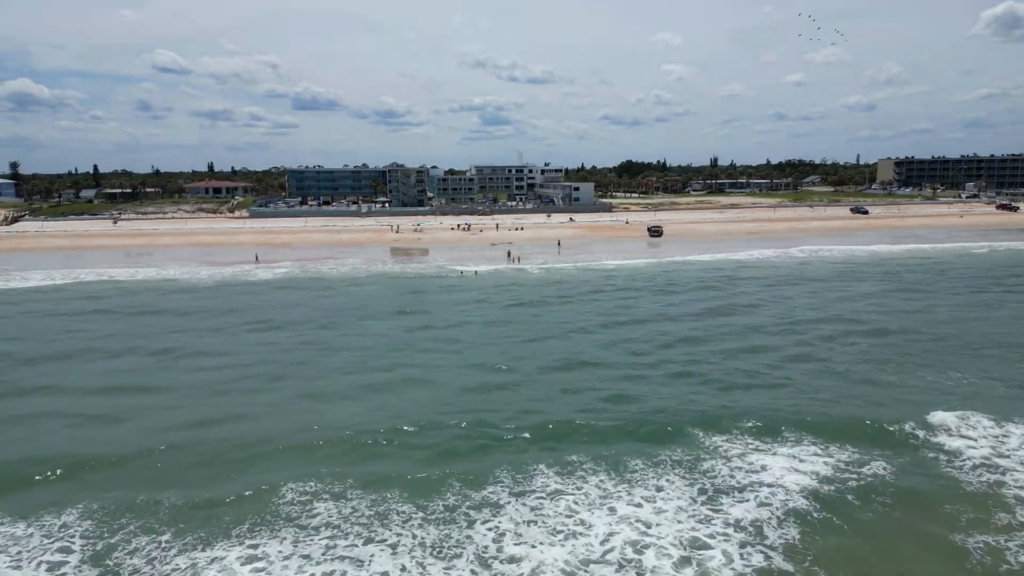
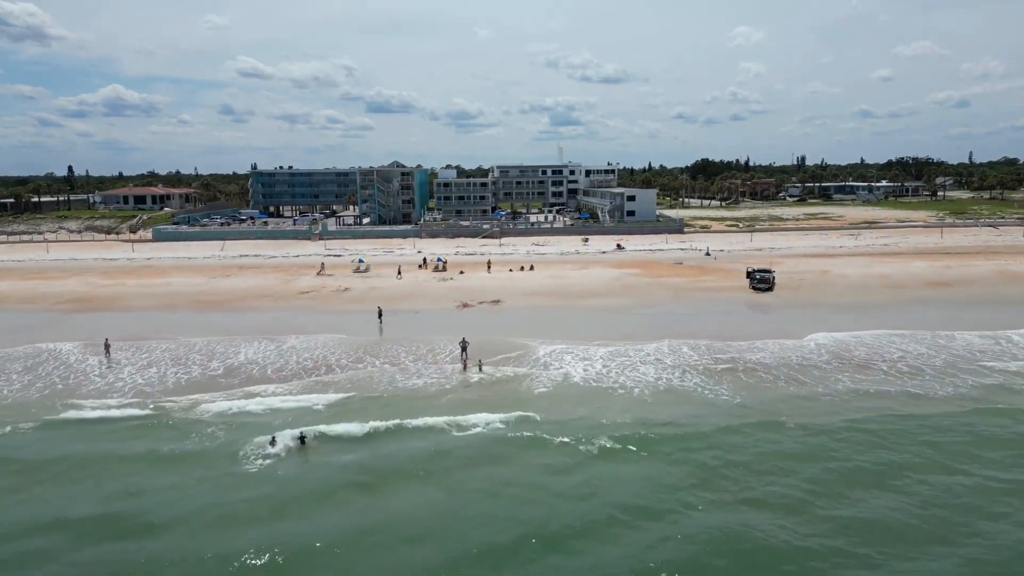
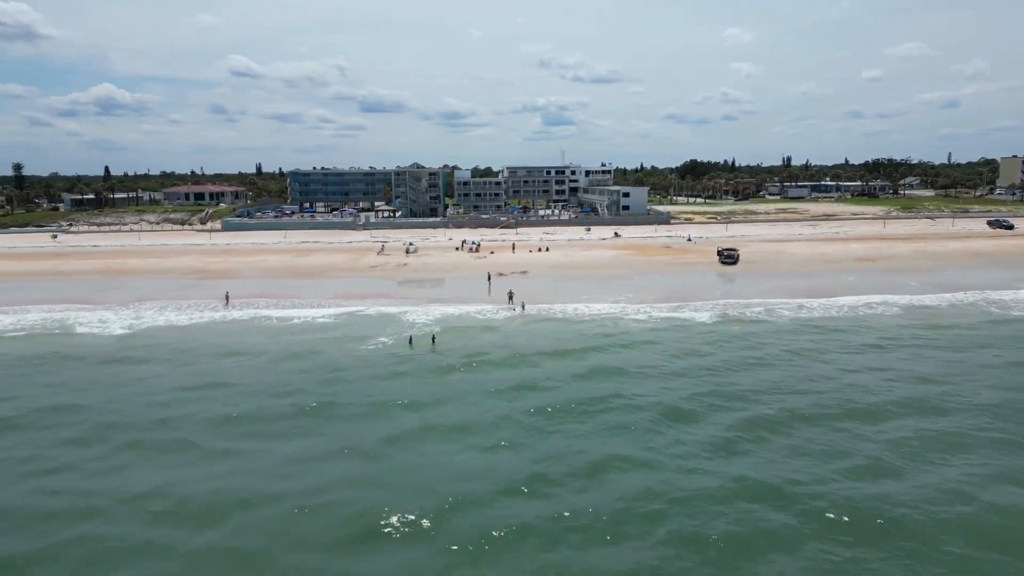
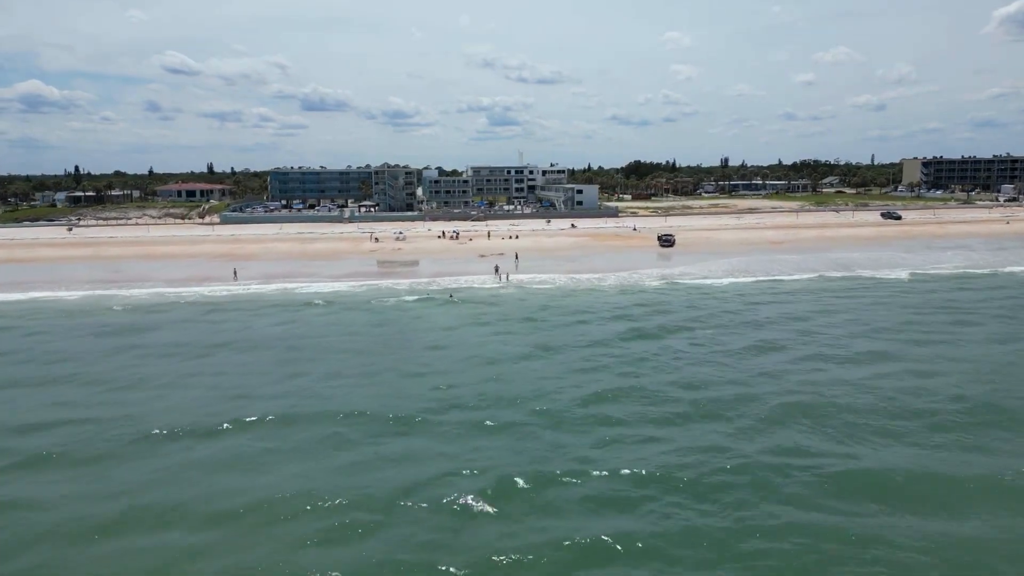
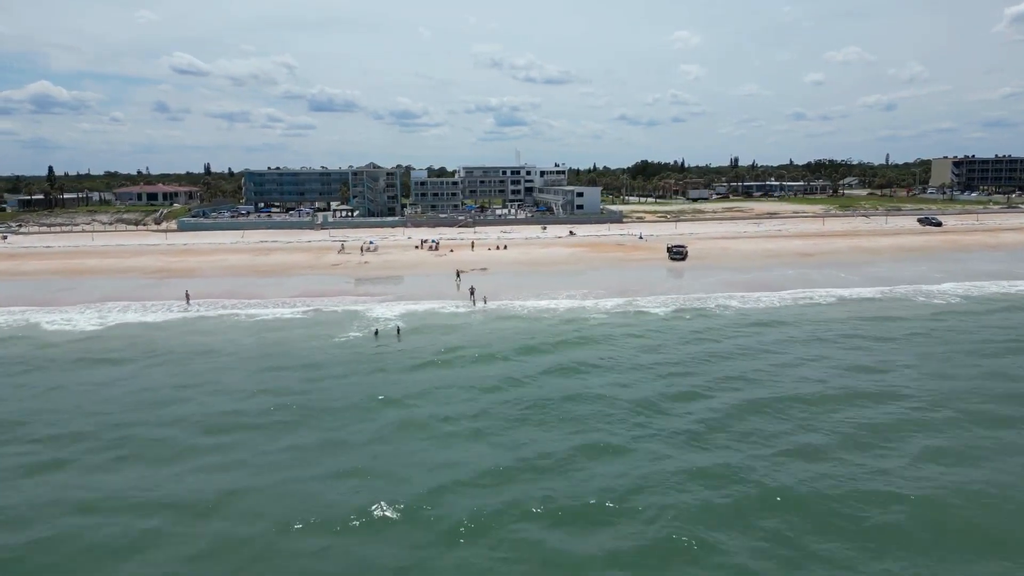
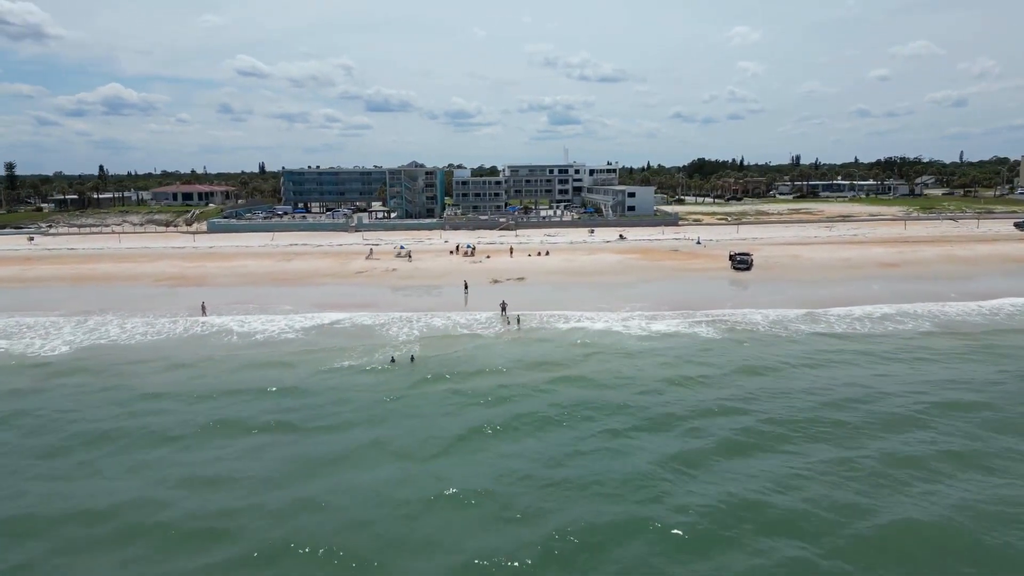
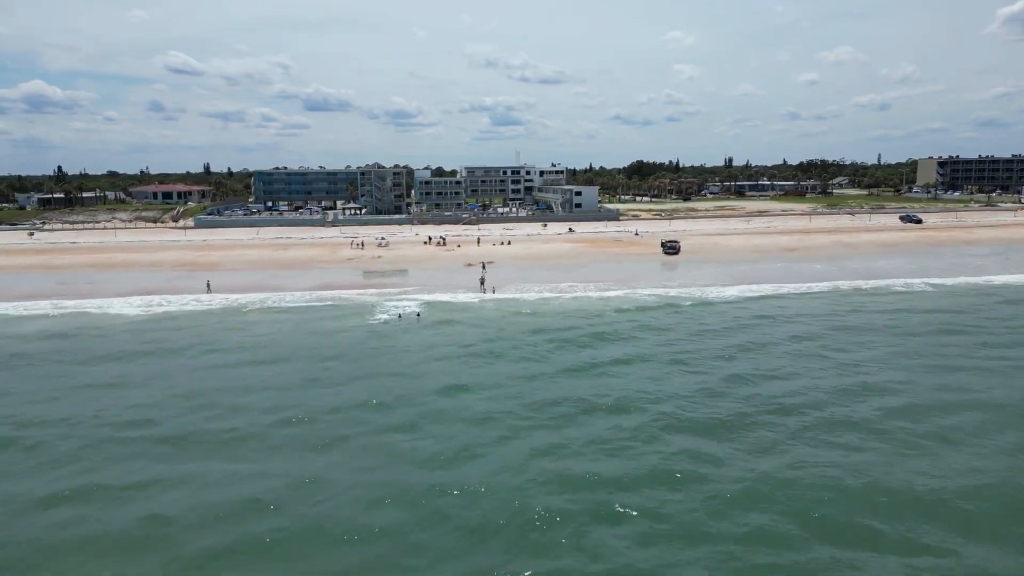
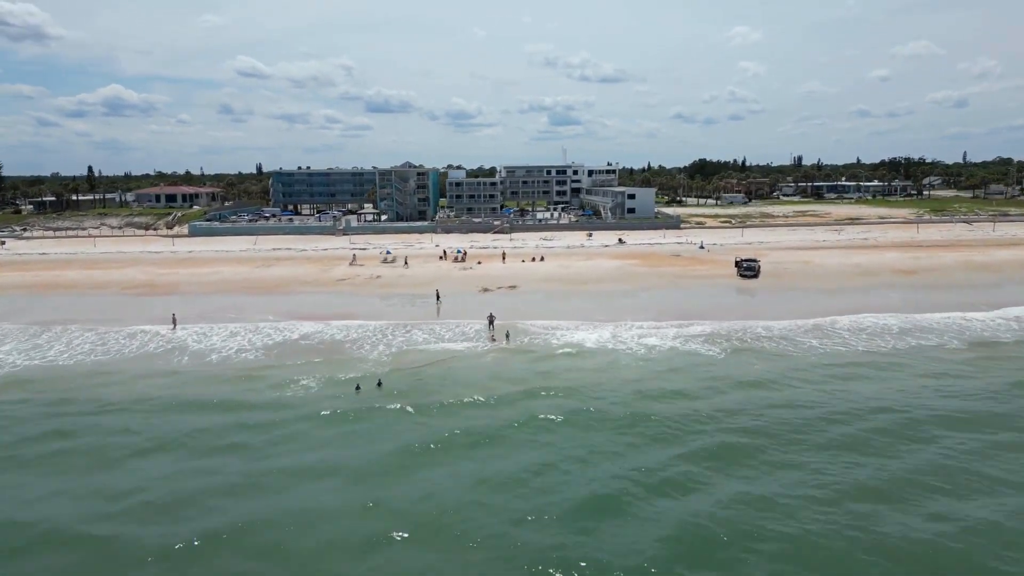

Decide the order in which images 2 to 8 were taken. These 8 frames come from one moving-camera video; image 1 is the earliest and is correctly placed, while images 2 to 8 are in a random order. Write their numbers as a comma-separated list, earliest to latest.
4, 7, 5, 3, 6, 8, 2
